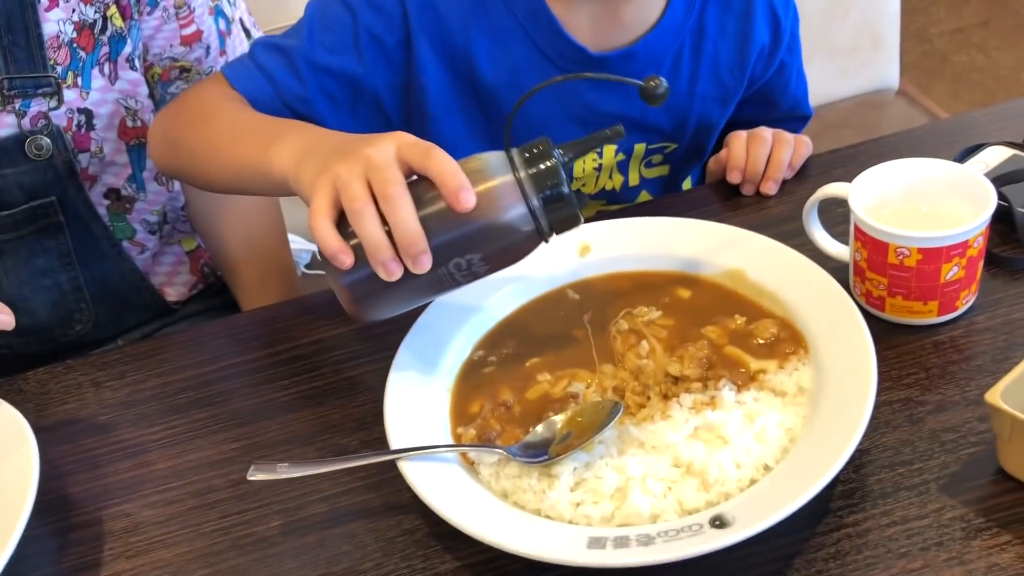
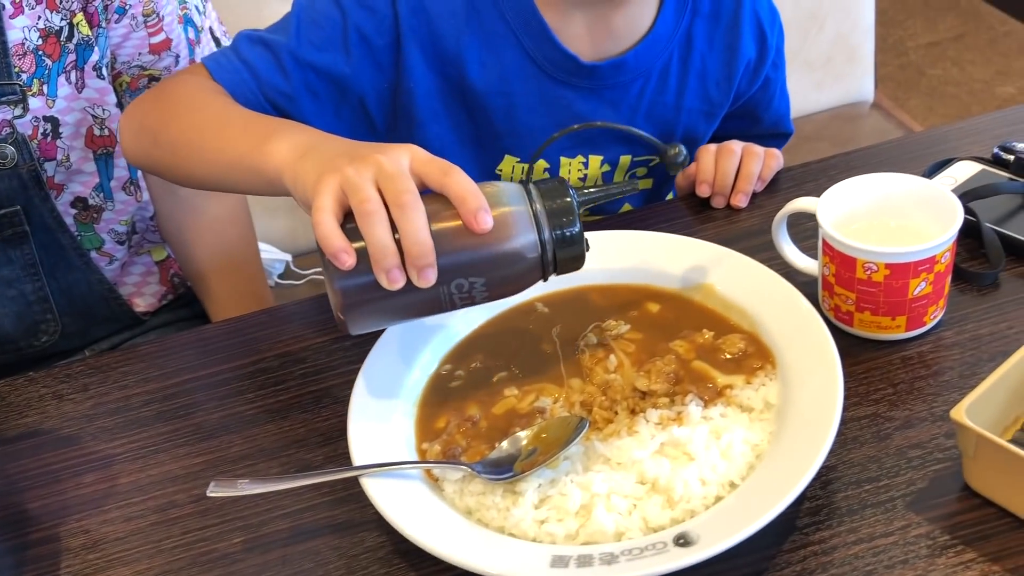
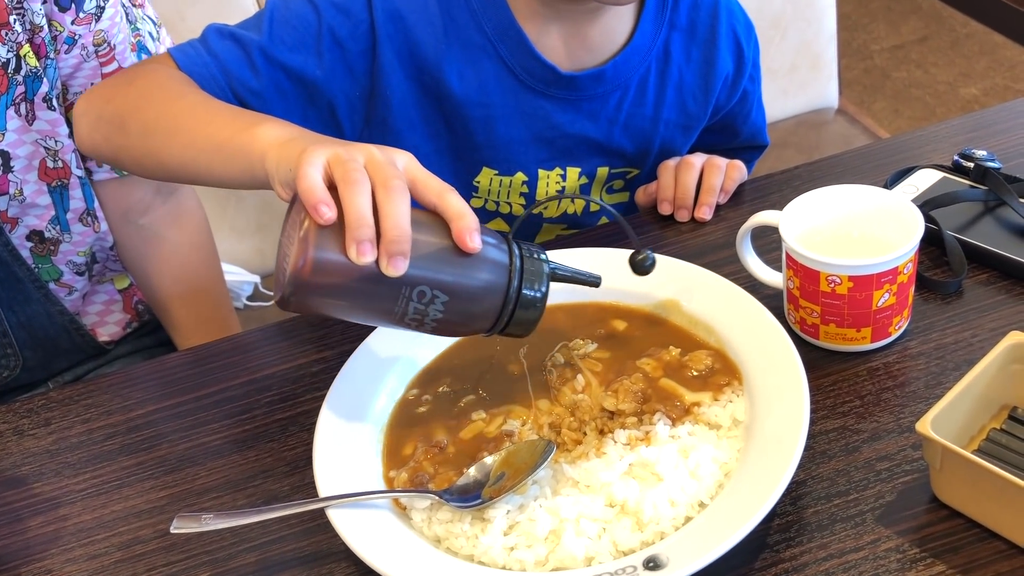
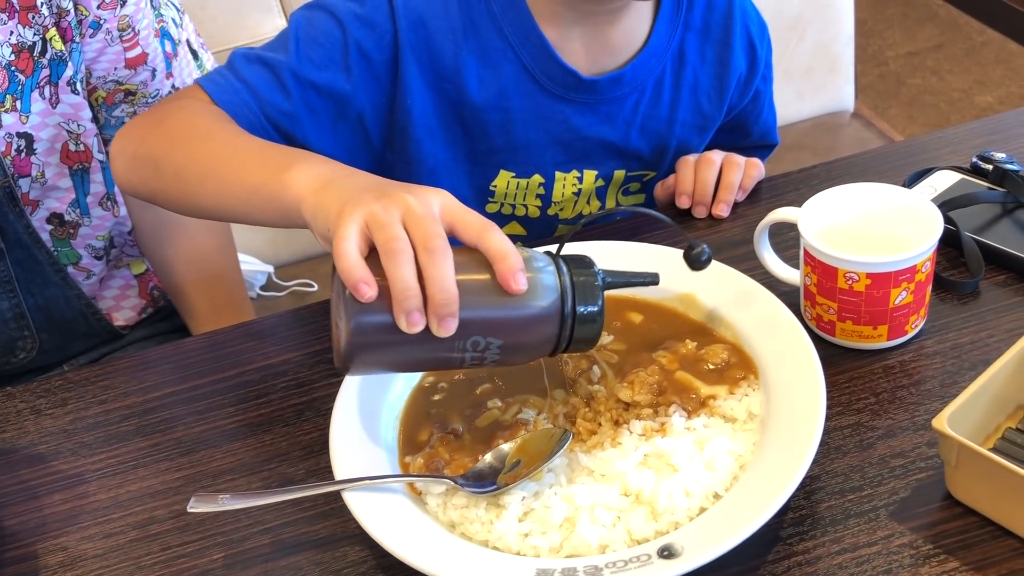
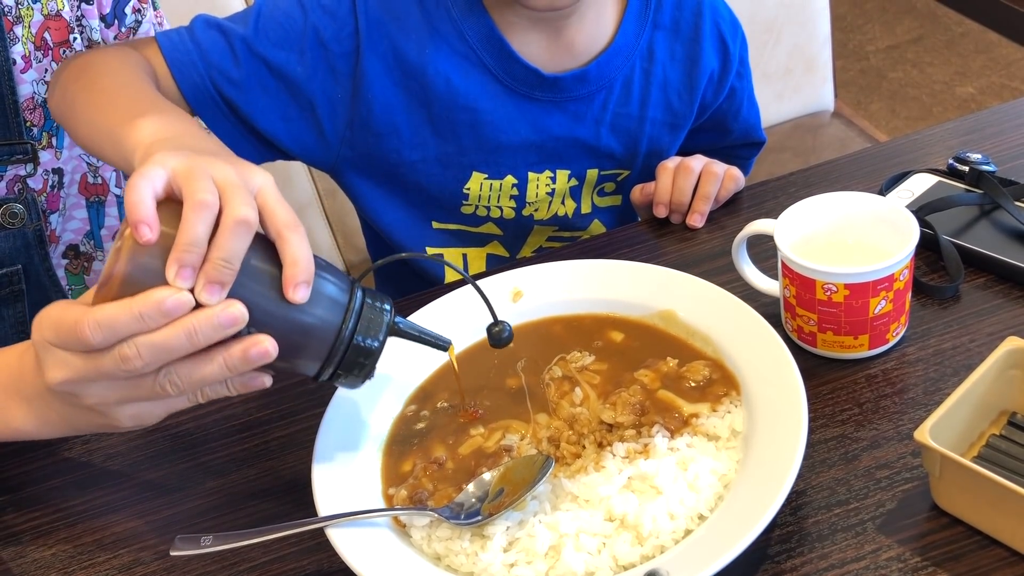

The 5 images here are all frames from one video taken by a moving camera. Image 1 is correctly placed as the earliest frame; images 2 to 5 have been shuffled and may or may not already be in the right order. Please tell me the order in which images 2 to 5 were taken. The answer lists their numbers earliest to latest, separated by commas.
2, 4, 3, 5
